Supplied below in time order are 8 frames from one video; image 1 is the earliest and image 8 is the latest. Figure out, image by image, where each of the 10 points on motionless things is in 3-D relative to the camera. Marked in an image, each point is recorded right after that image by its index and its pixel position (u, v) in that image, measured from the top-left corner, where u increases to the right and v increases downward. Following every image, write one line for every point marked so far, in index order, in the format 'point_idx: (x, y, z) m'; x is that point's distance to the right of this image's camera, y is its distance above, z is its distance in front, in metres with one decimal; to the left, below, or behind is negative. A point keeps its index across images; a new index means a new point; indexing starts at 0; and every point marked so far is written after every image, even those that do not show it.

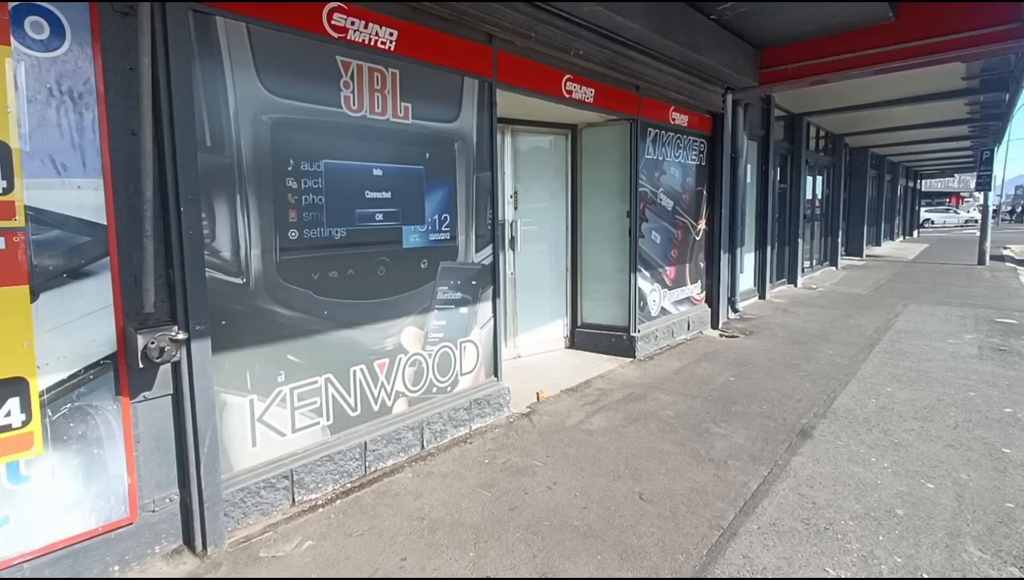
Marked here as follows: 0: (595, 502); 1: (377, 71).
0: (+0.5, -1.3, +2.8) m
1: (-0.9, +1.5, +3.3) m
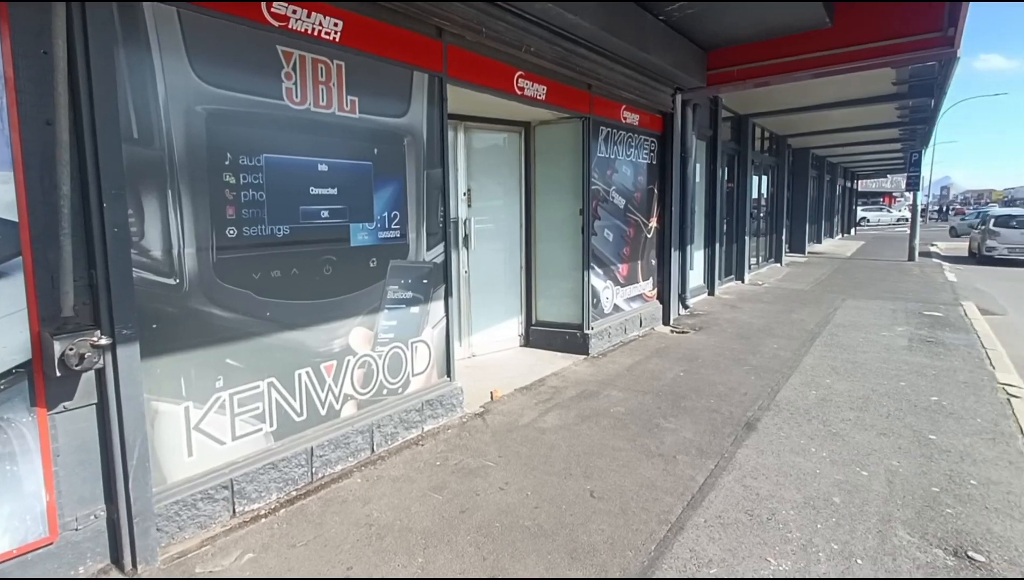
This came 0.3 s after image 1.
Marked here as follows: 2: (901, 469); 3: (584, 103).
0: (+0.2, -1.3, +2.8) m
1: (-1.3, +1.5, +3.1) m
2: (+2.8, -1.3, +3.3) m
3: (+0.9, +2.3, +5.7) m
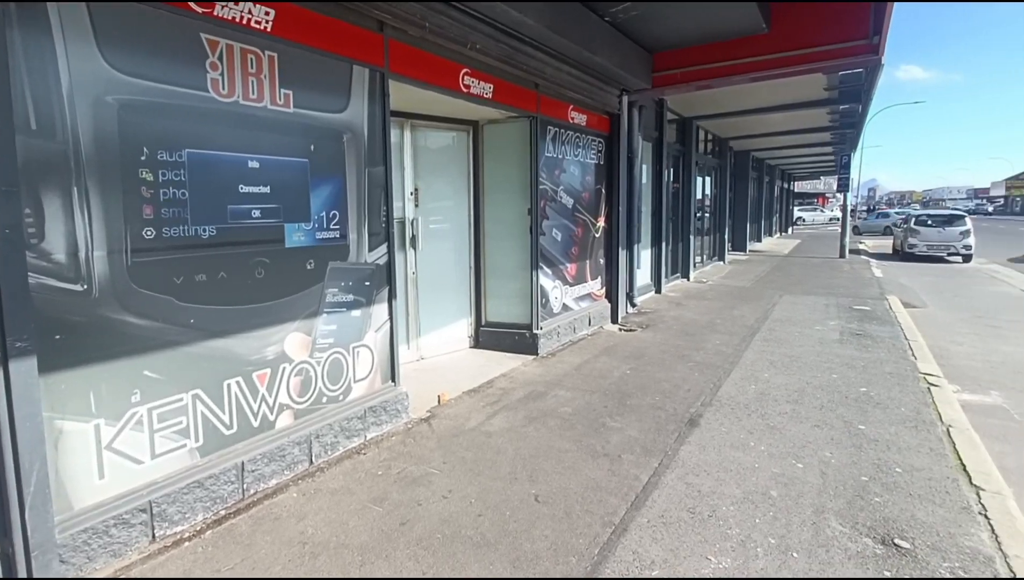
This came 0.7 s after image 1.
0: (-0.1, -1.3, +2.8) m
1: (-1.7, +1.5, +2.9) m
2: (+2.4, -1.3, +3.5) m
3: (+0.2, +2.3, +5.7) m
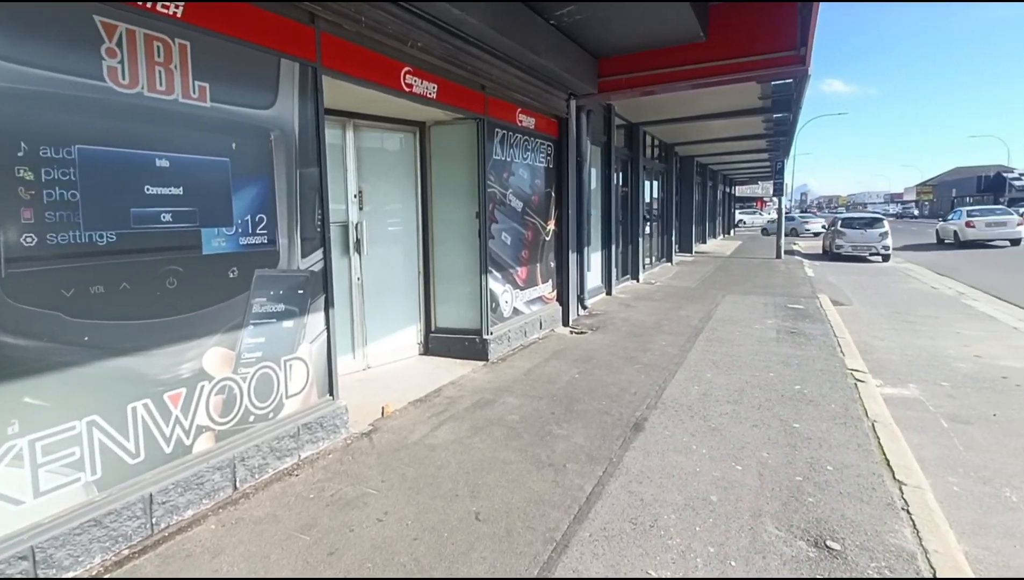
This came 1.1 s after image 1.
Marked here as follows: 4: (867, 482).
0: (-0.5, -1.3, +2.6) m
1: (-2.0, +1.4, +2.7) m
2: (+2.0, -1.3, +3.6) m
3: (-0.4, +2.2, +5.5) m
4: (+2.5, -1.4, +3.3) m
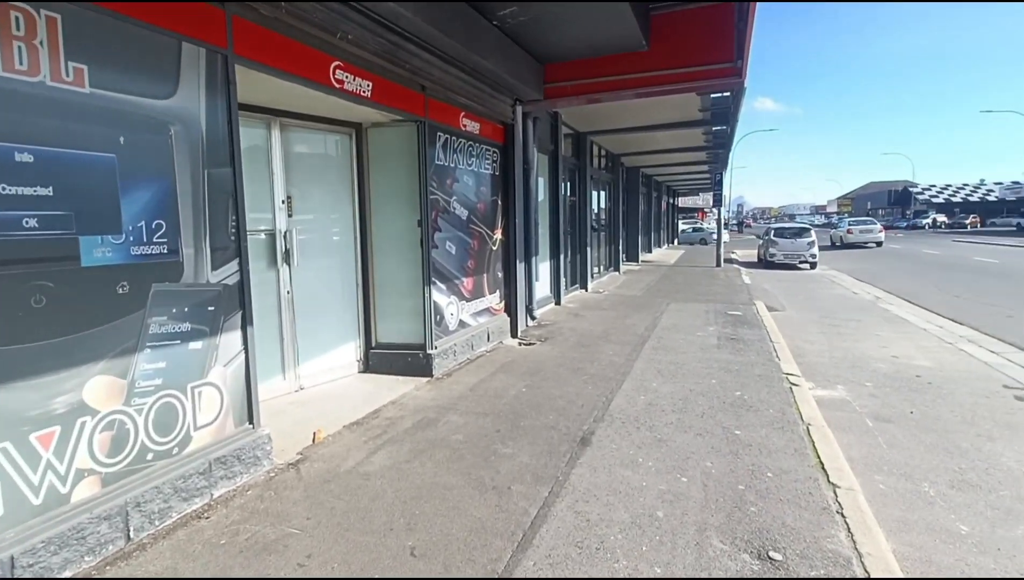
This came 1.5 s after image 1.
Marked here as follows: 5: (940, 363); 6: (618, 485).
0: (-0.8, -1.4, +2.4) m
1: (-2.4, +1.3, +2.3) m
2: (+1.5, -1.4, +3.6) m
3: (-1.1, +2.1, +5.4) m
4: (+2.1, -1.4, +3.4) m
5: (+6.3, -1.1, +6.9) m
6: (+0.8, -1.4, +3.3) m
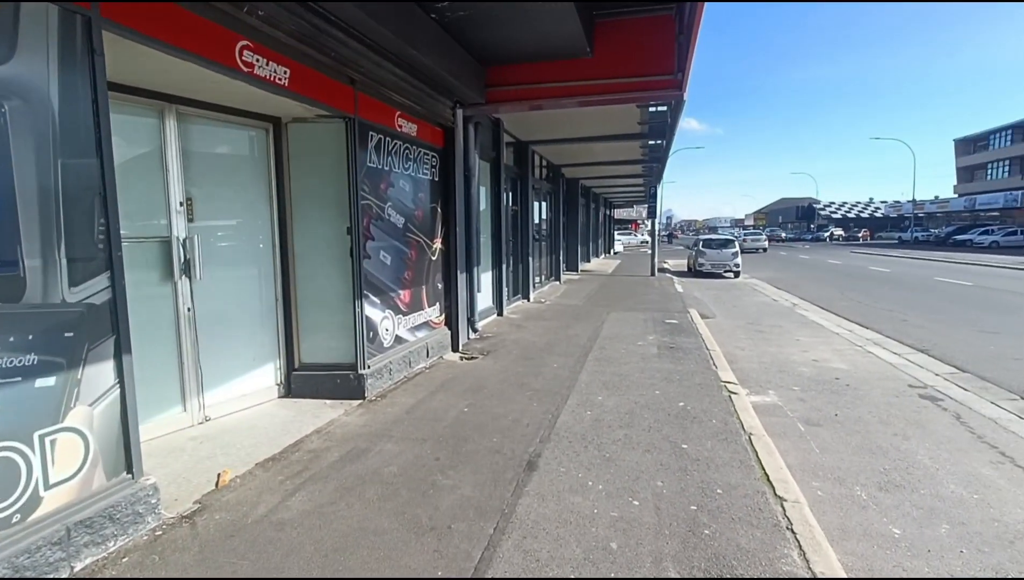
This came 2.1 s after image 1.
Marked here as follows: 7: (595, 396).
0: (-1.0, -1.5, +1.9) m
1: (-2.7, +1.2, +1.7) m
2: (+1.1, -1.5, +3.4) m
3: (-1.7, +1.9, +4.9) m
4: (+1.7, -1.5, +3.3) m
5: (+5.4, -1.2, +7.4) m
6: (+0.4, -1.5, +3.1) m
7: (+1.0, -1.3, +5.6) m
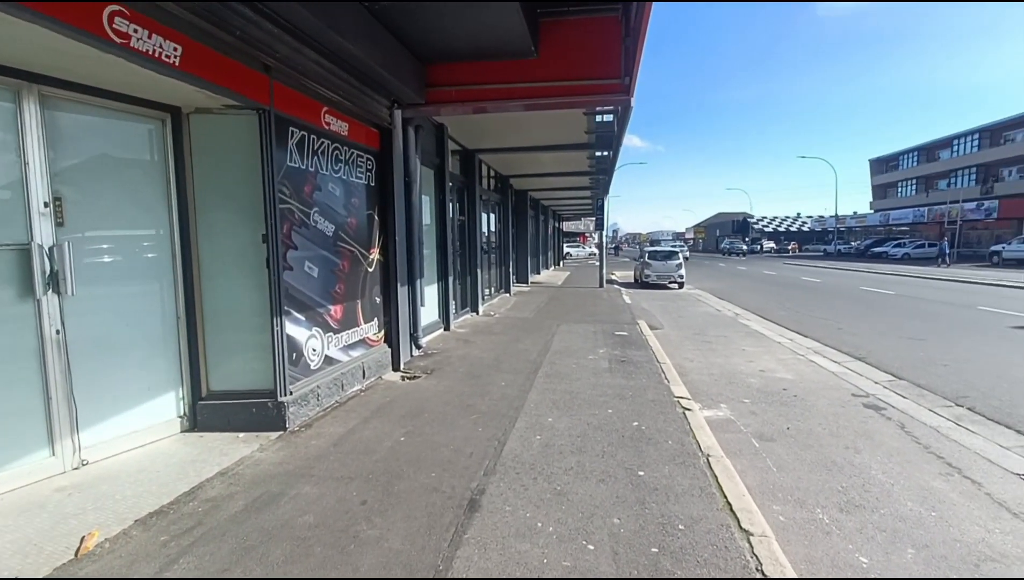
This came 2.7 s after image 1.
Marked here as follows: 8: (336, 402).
0: (-1.3, -1.6, +1.4) m
1: (-2.9, +1.1, +1.0) m
2: (+0.7, -1.6, +3.1) m
3: (-2.3, +1.8, +4.3) m
4: (+1.3, -1.6, +3.0) m
5: (+4.6, -1.4, +7.5) m
6: (0.0, -1.6, +2.7) m
7: (+0.4, -1.4, +5.2) m
8: (-2.1, -1.3, +5.5) m
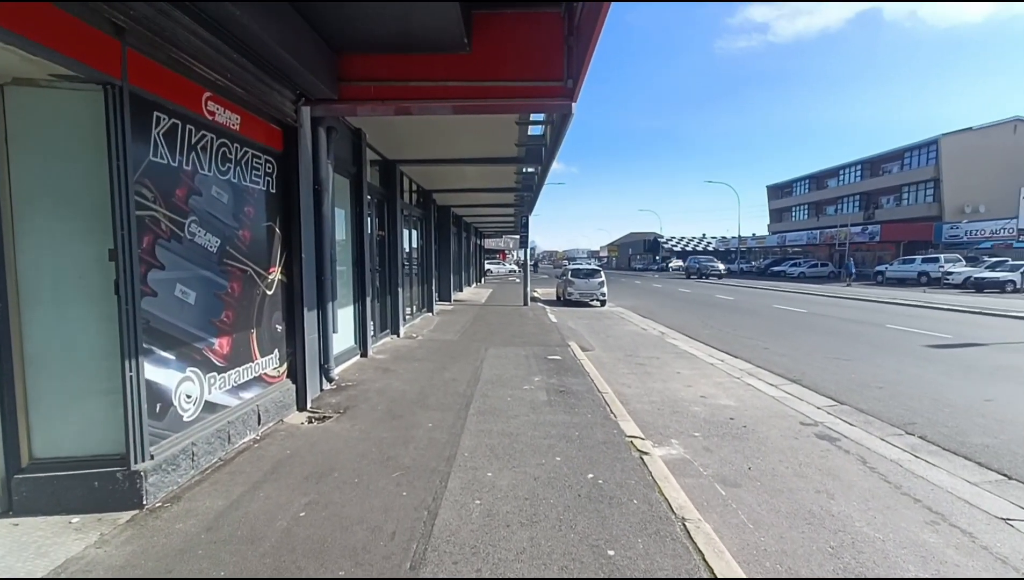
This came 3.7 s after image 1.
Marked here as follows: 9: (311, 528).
0: (-1.3, -1.7, +0.3) m
1: (-2.8, +1.0, -0.2) m
2: (+0.4, -1.8, +2.3) m
3: (-2.8, +1.5, +3.2) m
4: (+1.0, -1.8, +2.3) m
5: (+3.6, -1.7, +7.2) m
6: (-0.2, -1.8, +1.7) m
7: (-0.3, -1.7, +4.3) m
8: (-2.7, -1.6, +4.2) m
9: (-1.4, -1.7, +3.3) m
